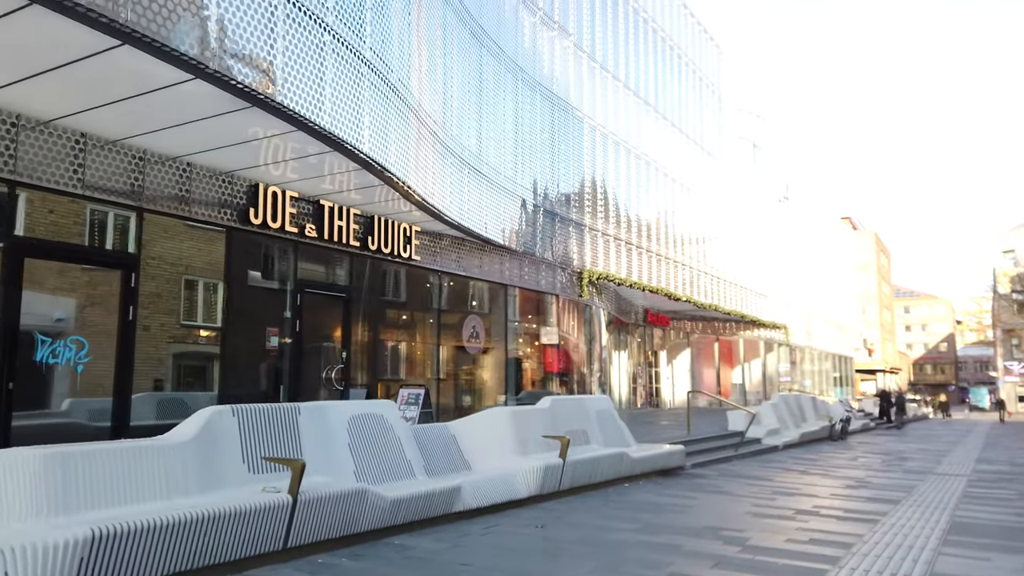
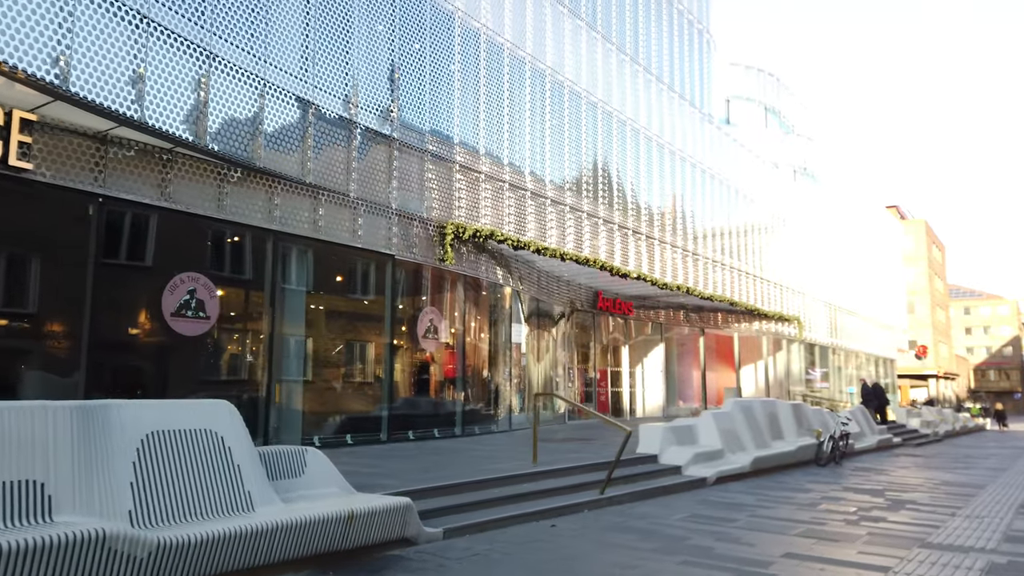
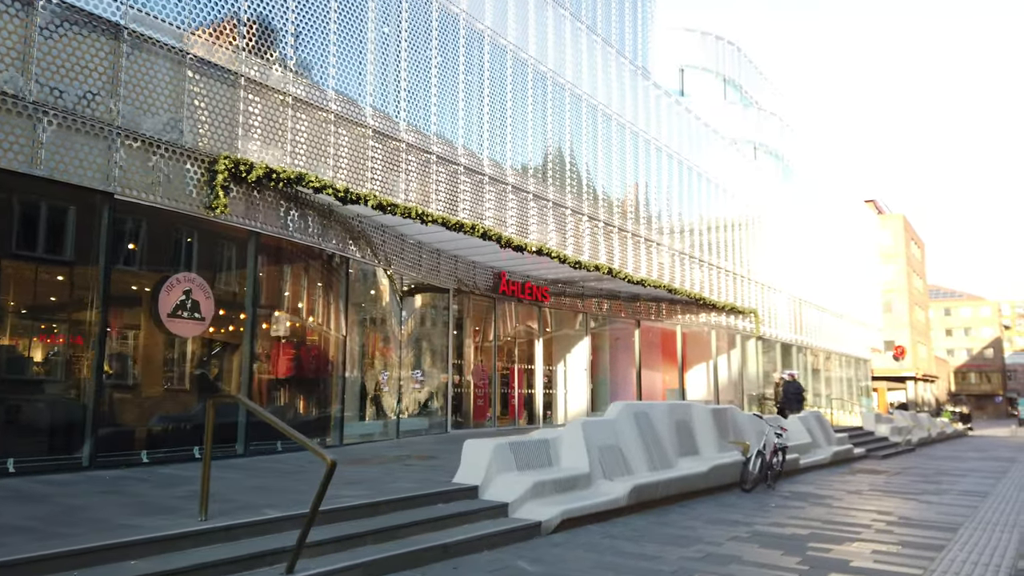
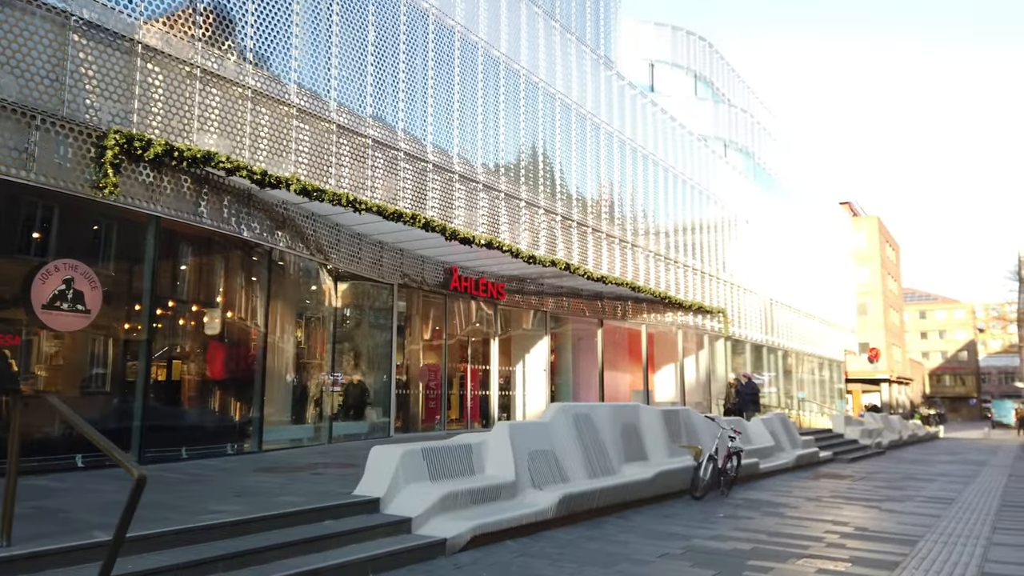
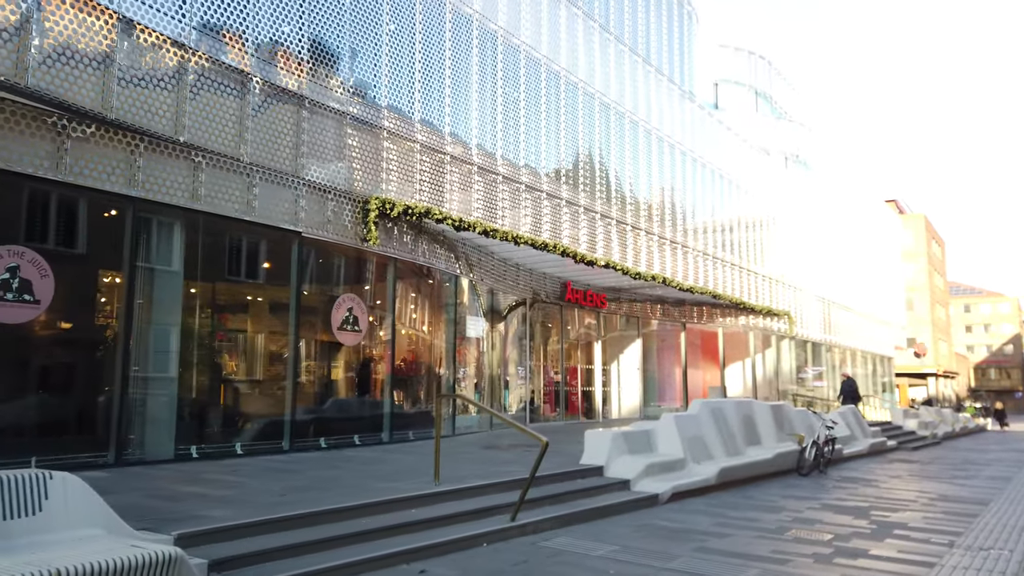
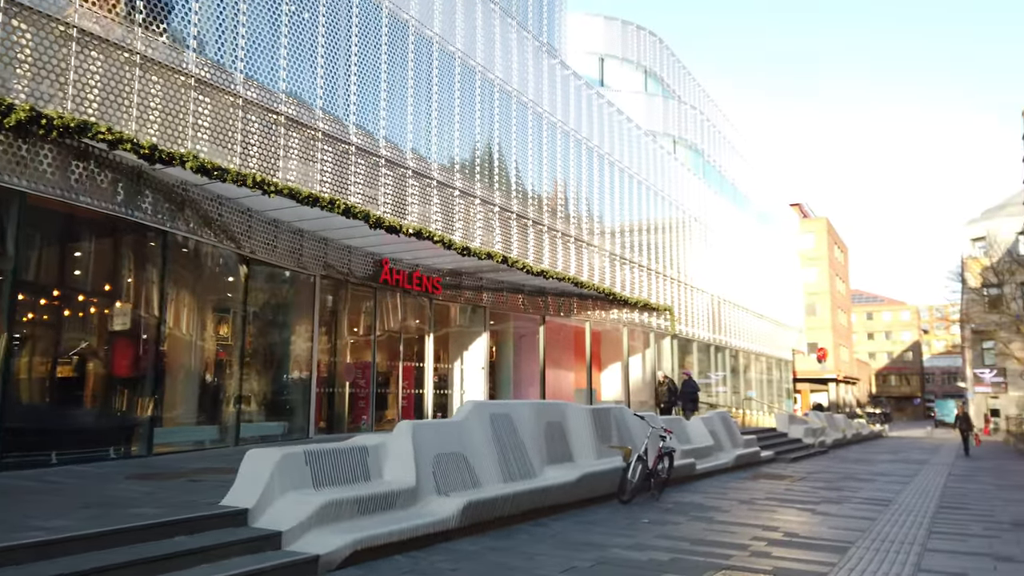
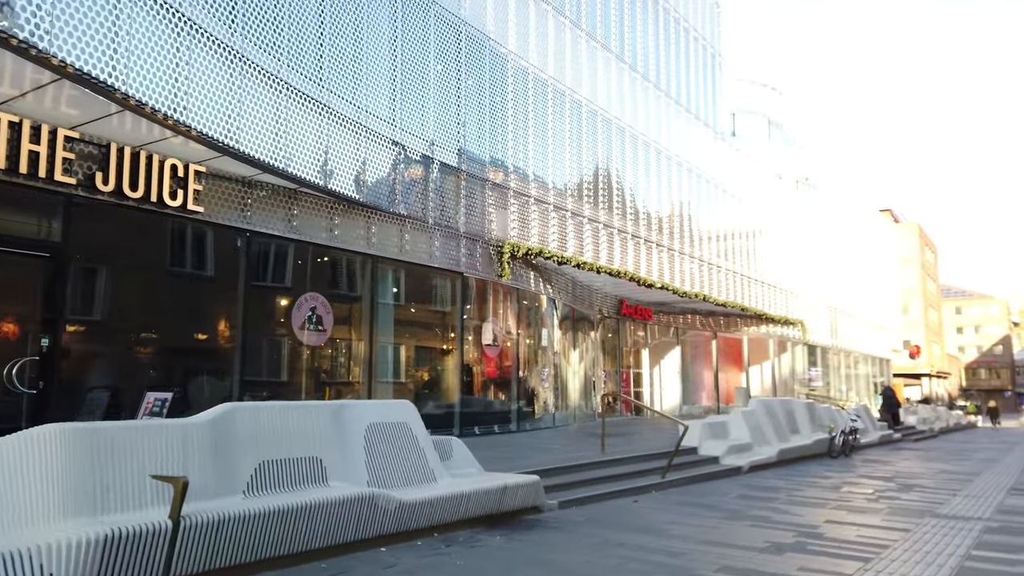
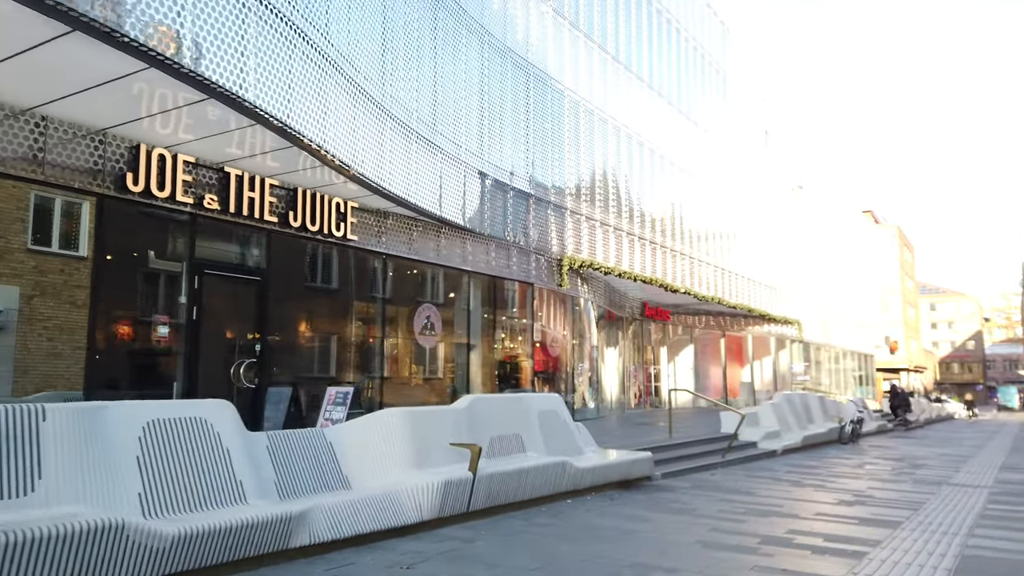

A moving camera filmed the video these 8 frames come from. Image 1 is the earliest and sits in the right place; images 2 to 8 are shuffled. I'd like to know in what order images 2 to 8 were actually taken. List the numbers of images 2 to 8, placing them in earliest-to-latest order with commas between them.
8, 7, 2, 5, 3, 4, 6
